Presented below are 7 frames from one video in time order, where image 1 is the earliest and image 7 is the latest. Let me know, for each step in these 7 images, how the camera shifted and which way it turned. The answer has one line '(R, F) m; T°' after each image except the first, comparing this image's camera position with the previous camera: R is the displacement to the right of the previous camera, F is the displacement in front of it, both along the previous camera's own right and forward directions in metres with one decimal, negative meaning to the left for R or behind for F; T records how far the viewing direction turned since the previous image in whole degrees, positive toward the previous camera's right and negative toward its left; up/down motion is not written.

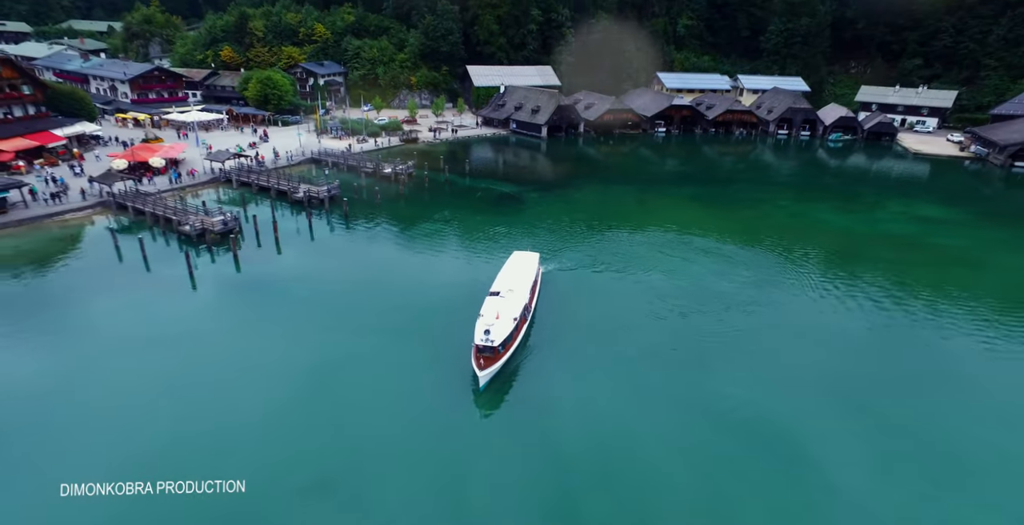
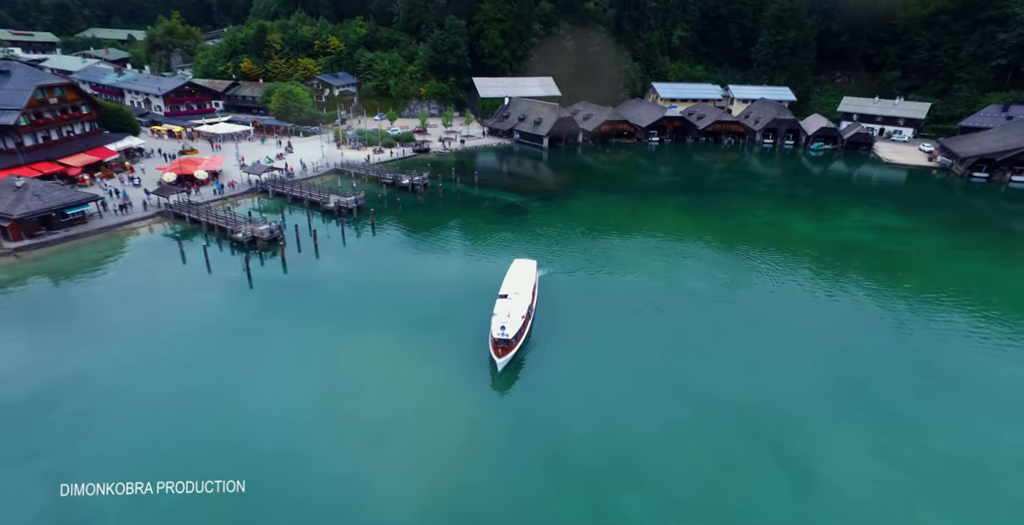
(-0.2, -3.7) m; 0°
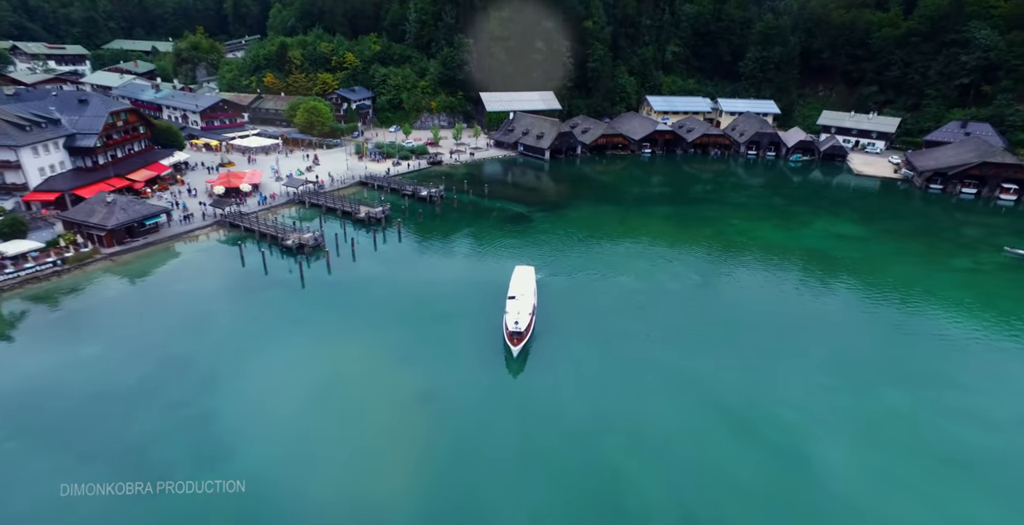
(-0.3, -4.7) m; 0°
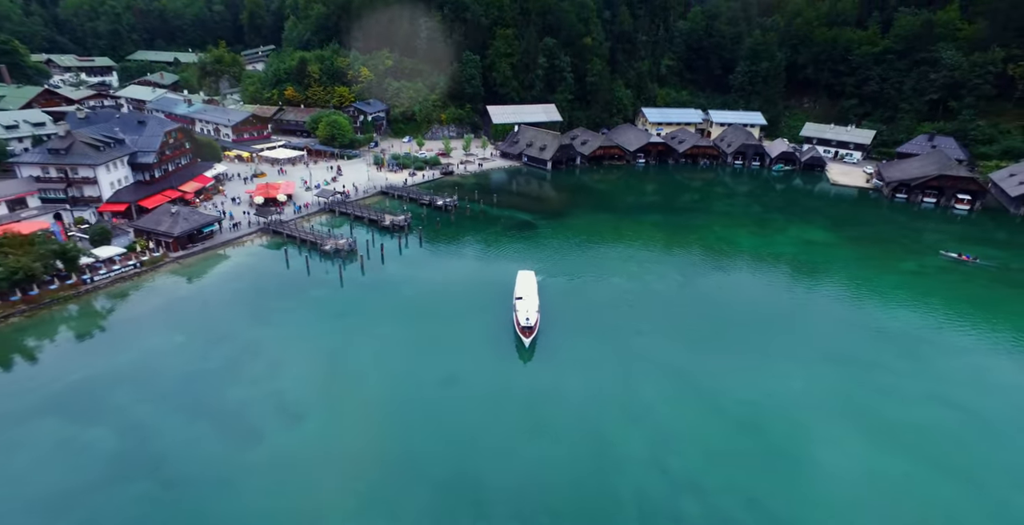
(-0.4, -4.7) m; 0°
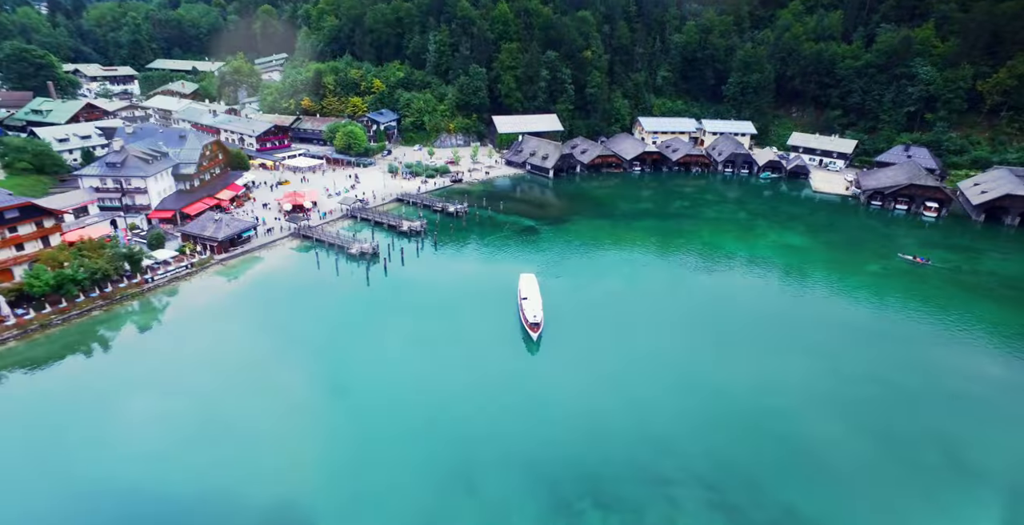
(-0.4, -4.2) m; 0°
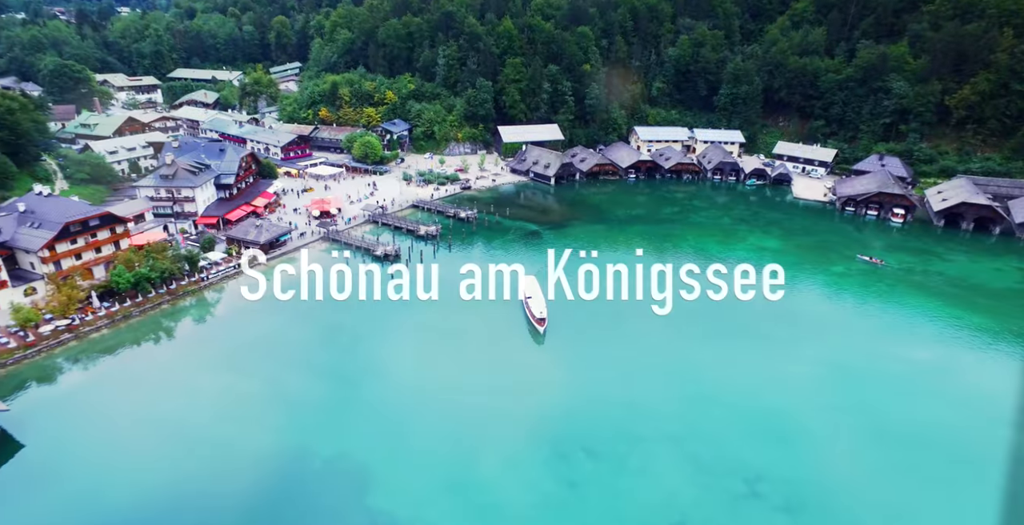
(-0.4, -5.1) m; 0°
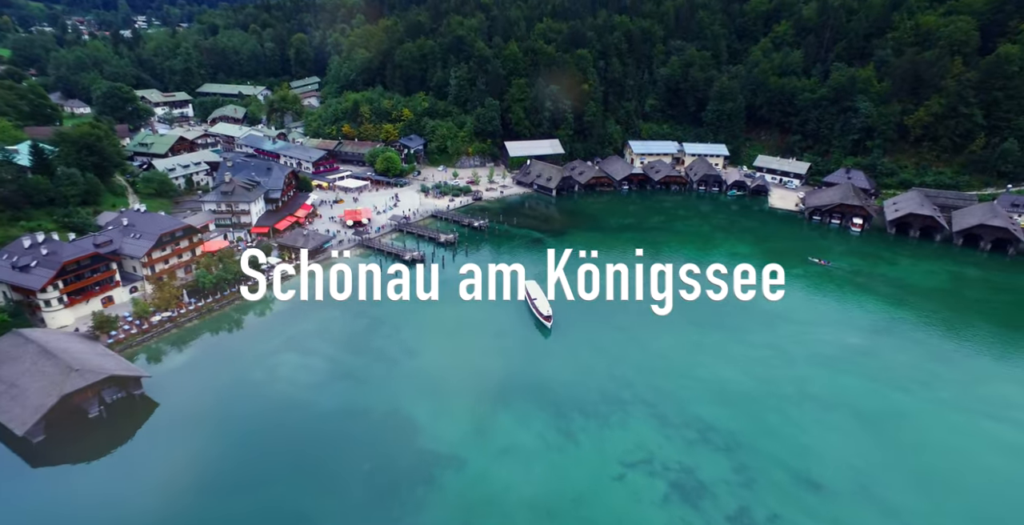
(-0.5, -7.8) m; 0°
